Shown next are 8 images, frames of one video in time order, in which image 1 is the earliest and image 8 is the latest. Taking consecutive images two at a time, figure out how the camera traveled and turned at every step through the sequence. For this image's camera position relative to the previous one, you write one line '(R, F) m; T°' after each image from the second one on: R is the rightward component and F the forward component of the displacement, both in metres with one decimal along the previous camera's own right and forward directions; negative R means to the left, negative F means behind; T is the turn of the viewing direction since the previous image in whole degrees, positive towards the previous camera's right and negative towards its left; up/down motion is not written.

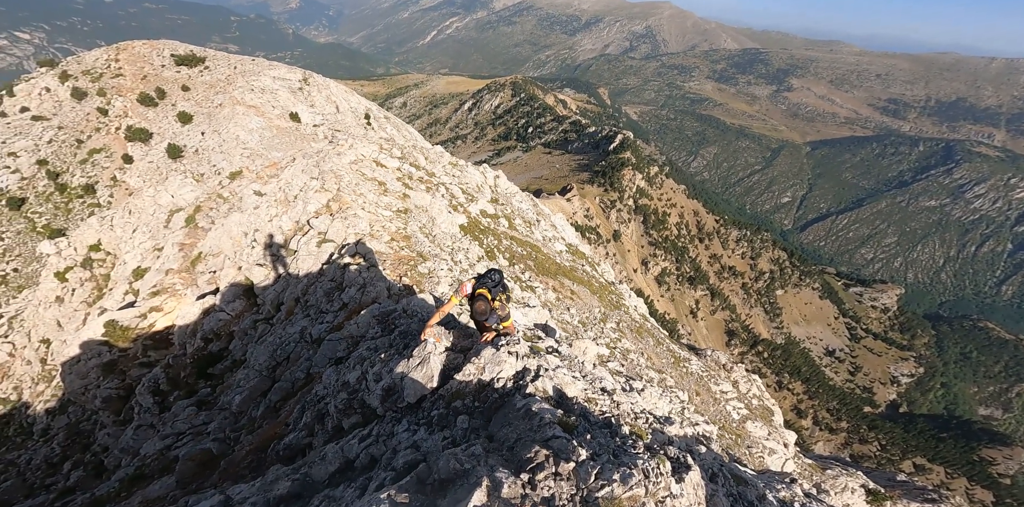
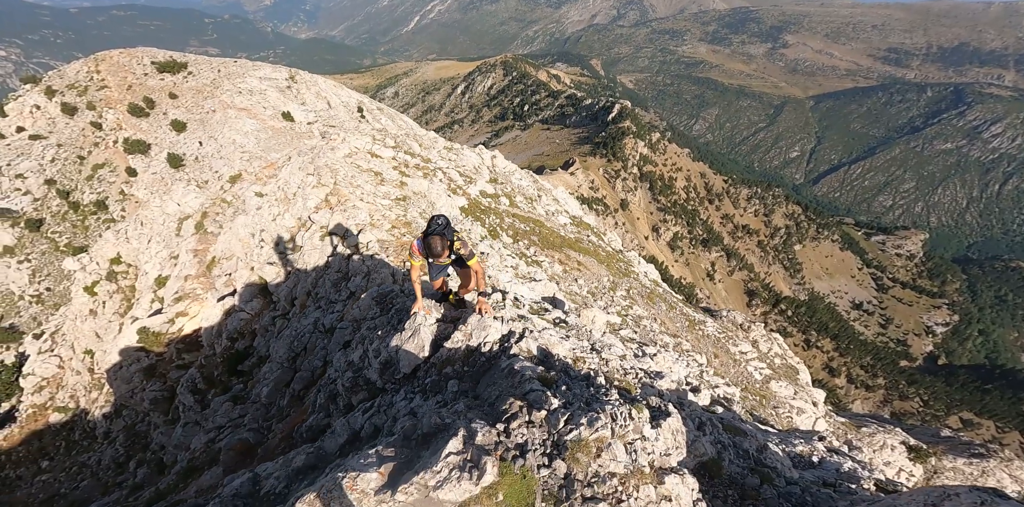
(+0.8, -0.3) m; -2°
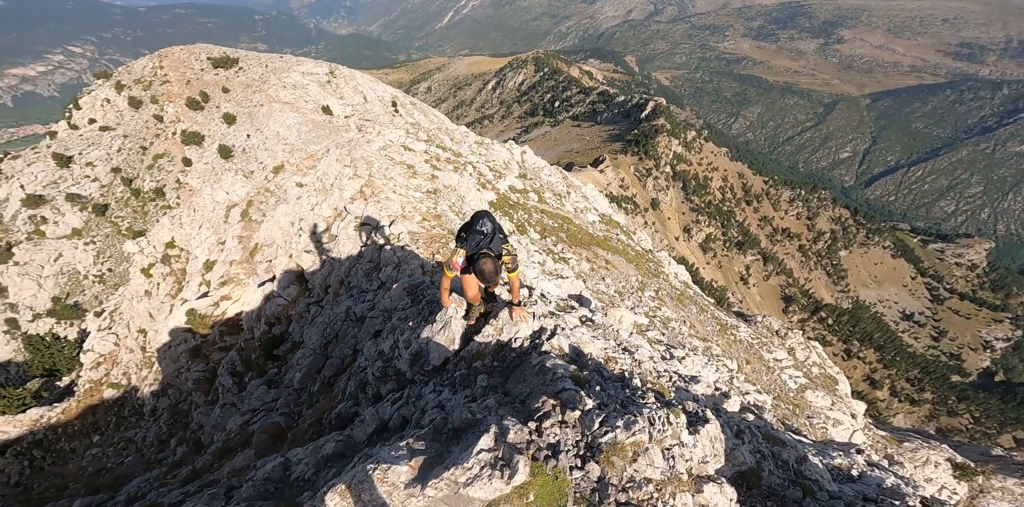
(-0.2, +0.2) m; -3°
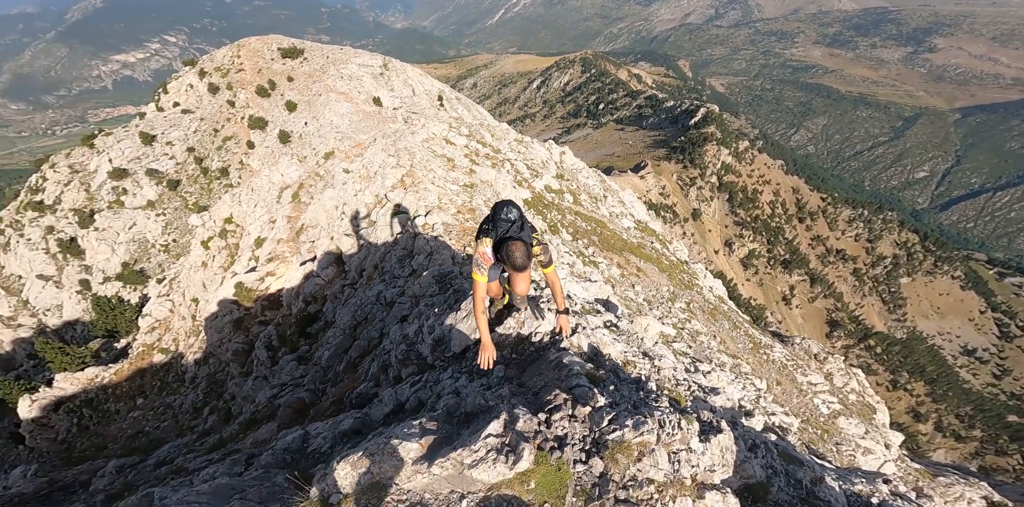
(+0.2, -0.2) m; -4°
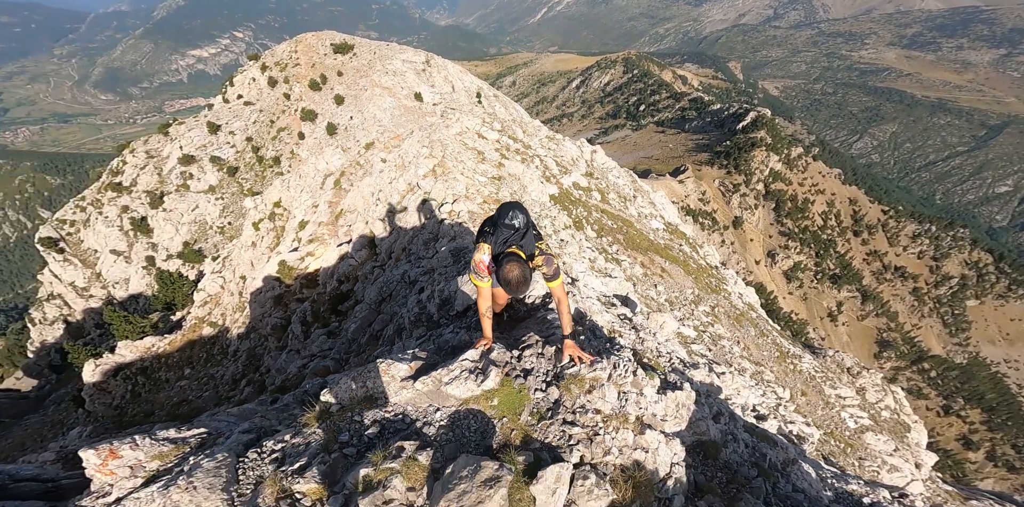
(+0.8, -1.2) m; -4°
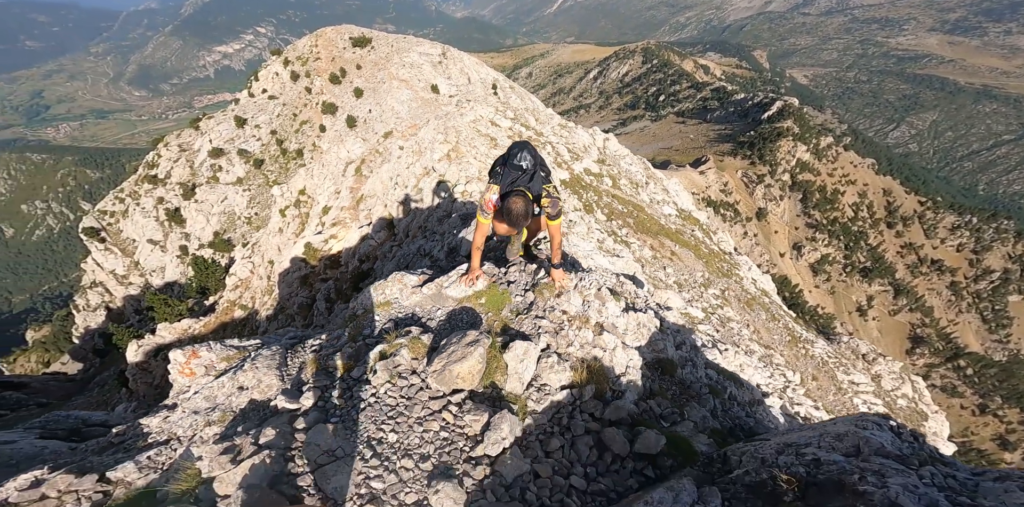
(+0.6, -1.5) m; -2°
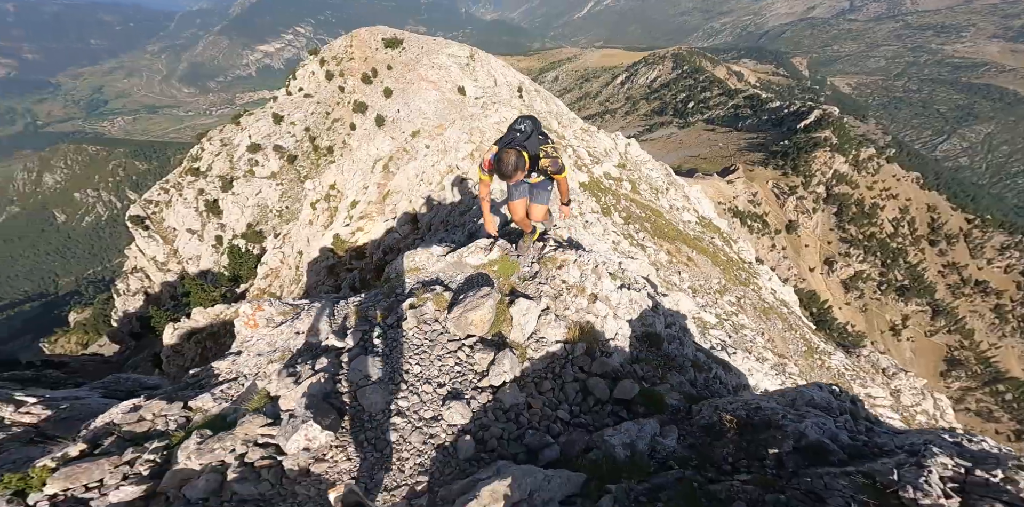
(+0.3, -1.4) m; -3°
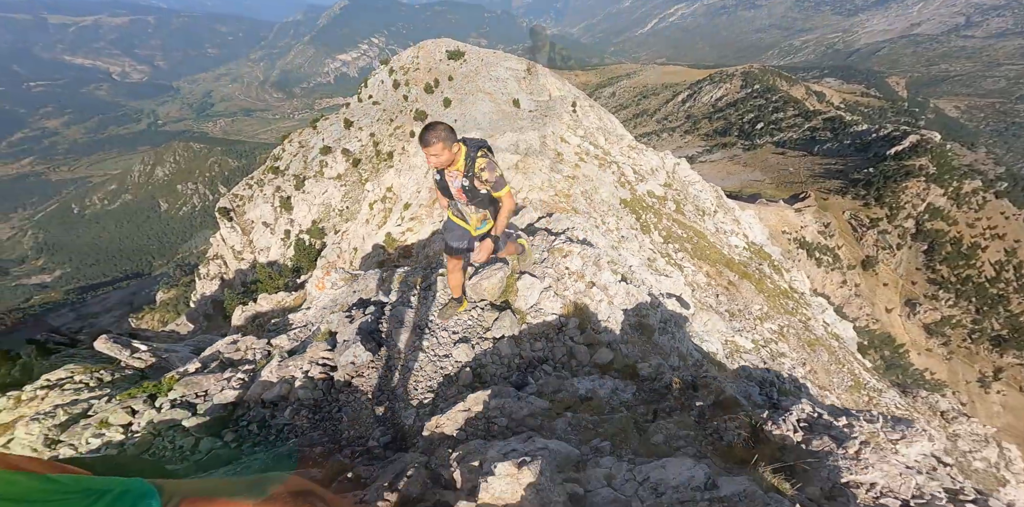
(+0.9, -1.8) m; -6°
